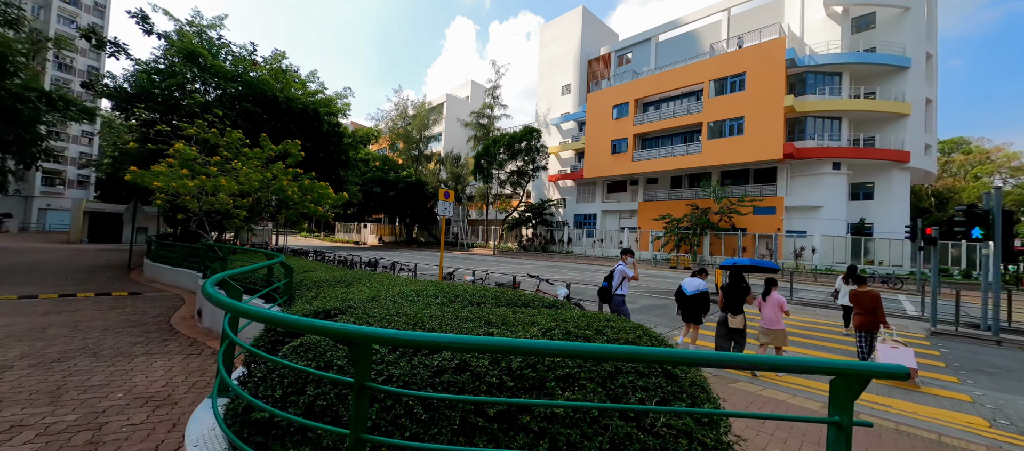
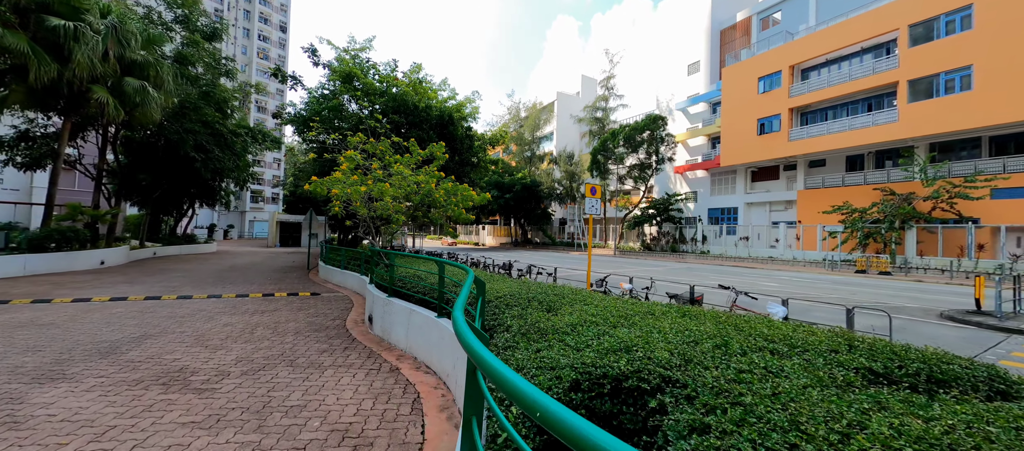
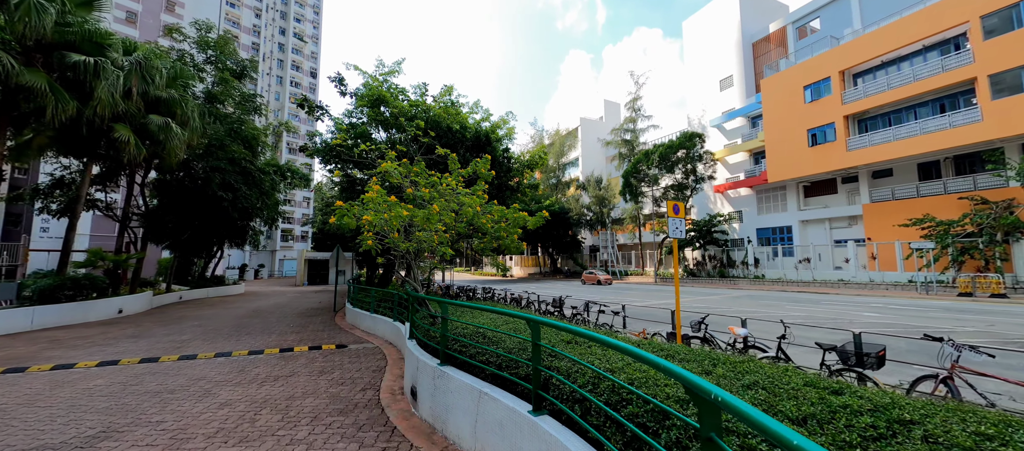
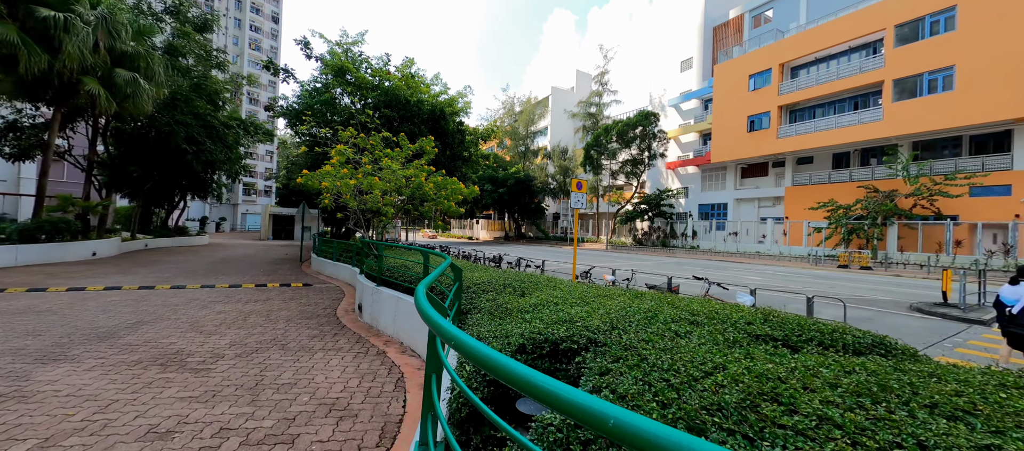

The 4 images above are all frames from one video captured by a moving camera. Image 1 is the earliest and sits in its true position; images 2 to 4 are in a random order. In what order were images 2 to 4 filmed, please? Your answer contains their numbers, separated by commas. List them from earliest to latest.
4, 2, 3
